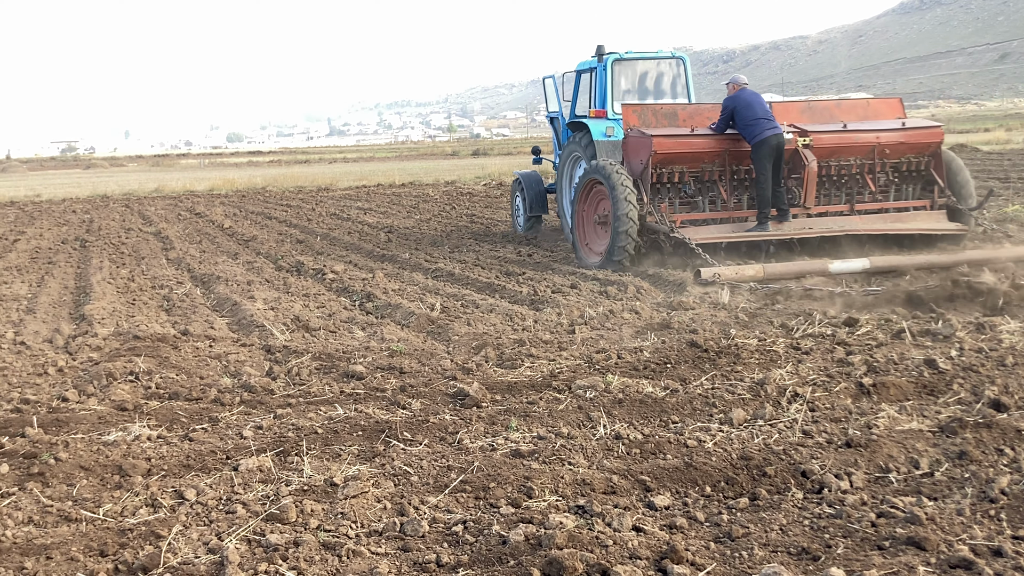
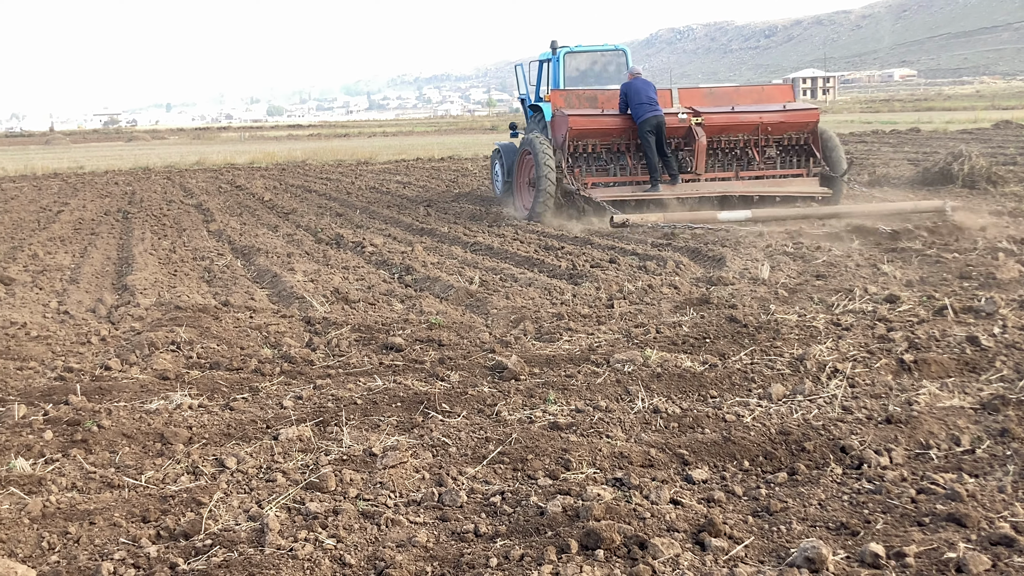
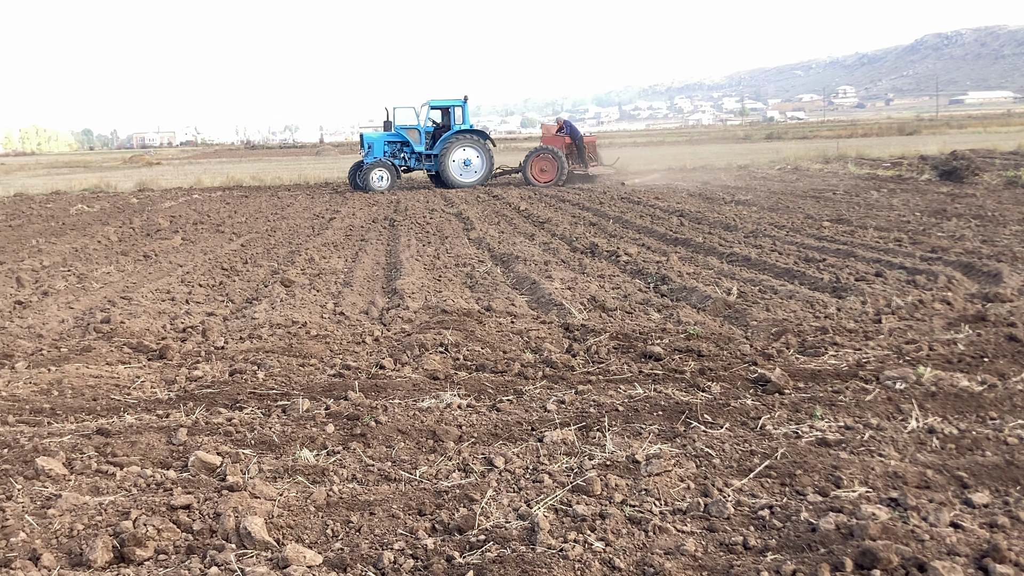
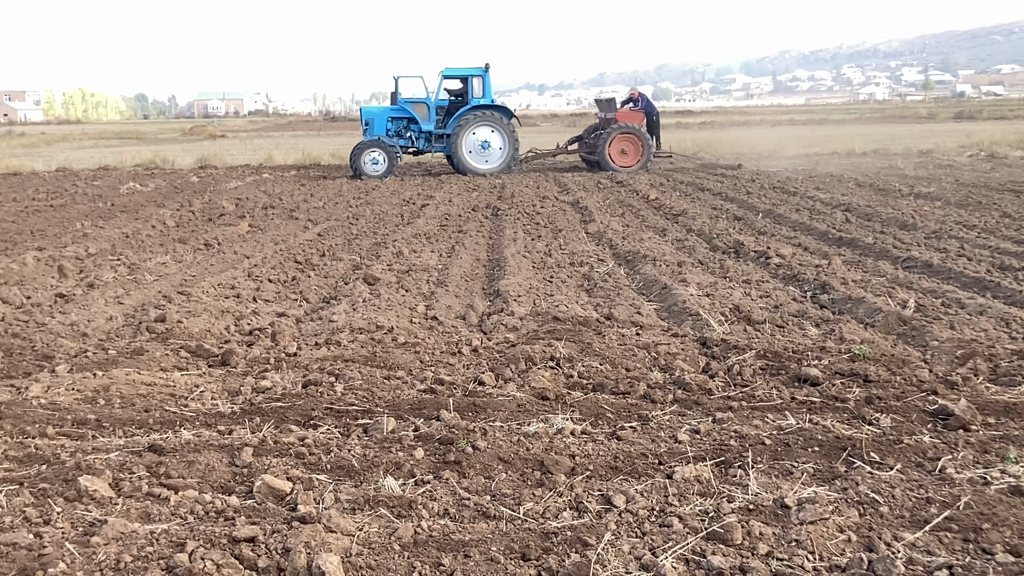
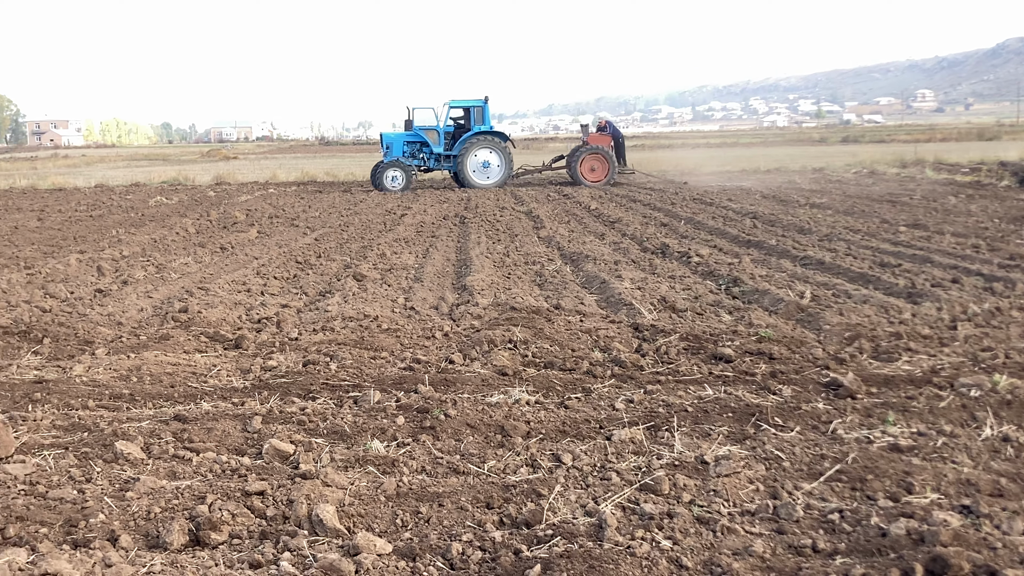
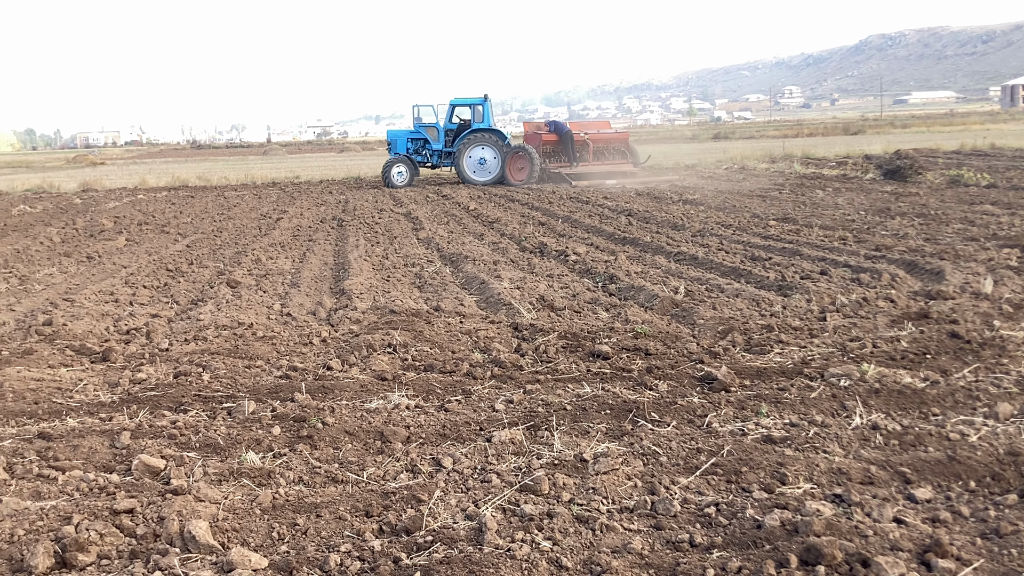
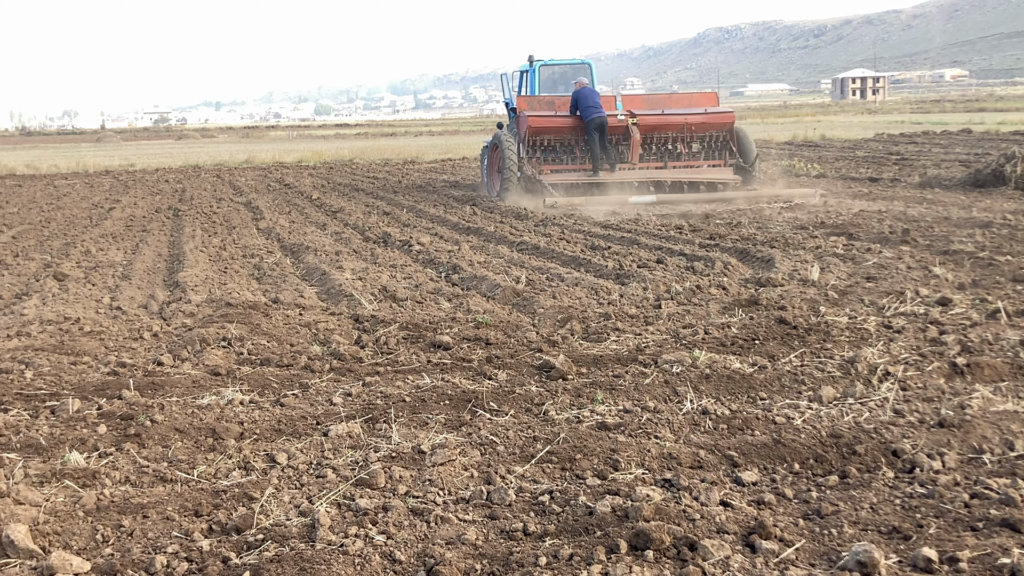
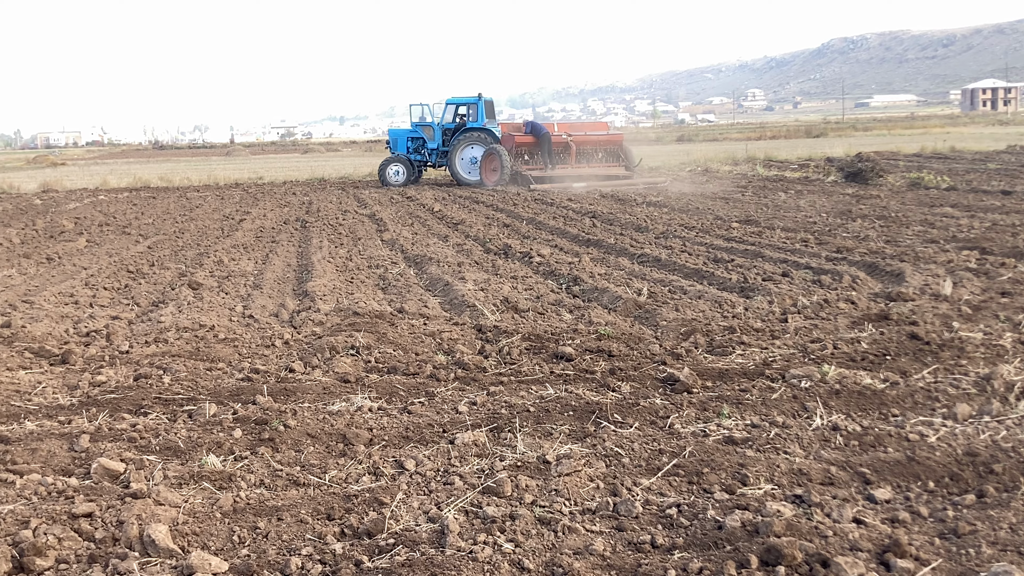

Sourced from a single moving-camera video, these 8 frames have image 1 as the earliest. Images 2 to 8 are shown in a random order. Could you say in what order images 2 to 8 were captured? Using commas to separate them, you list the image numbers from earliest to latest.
2, 7, 8, 6, 3, 5, 4
